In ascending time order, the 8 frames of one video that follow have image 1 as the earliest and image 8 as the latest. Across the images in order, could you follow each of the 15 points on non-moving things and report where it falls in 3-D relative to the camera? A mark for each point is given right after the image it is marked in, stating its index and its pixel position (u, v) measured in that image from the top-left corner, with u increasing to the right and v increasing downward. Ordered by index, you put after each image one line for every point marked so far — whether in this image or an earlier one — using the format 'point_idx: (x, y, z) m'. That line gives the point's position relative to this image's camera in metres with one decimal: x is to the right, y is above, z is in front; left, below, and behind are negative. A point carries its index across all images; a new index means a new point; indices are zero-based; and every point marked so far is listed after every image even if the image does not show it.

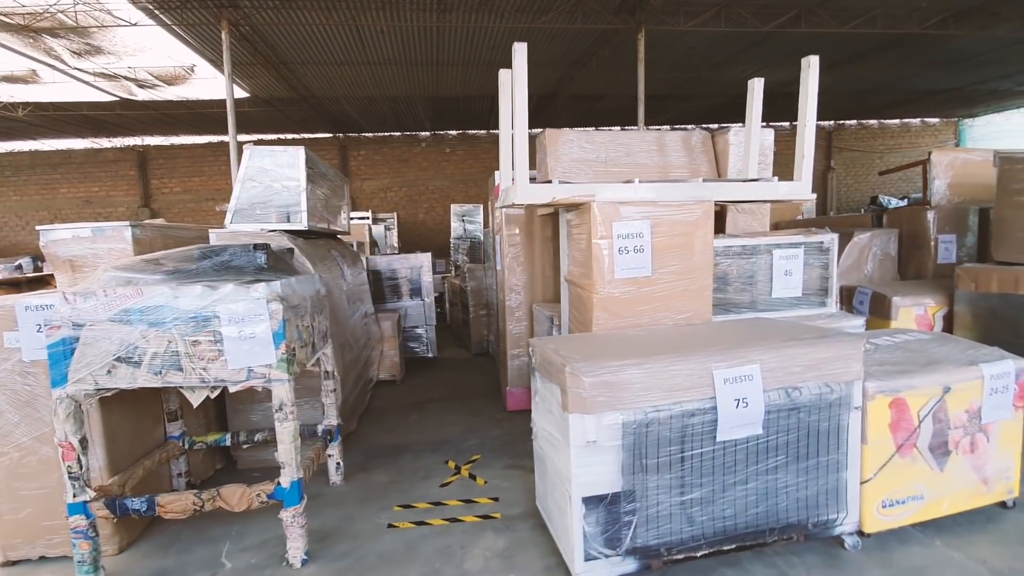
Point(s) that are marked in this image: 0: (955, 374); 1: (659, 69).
0: (+1.7, -0.3, +1.9) m
1: (+1.8, +2.7, +6.3) m
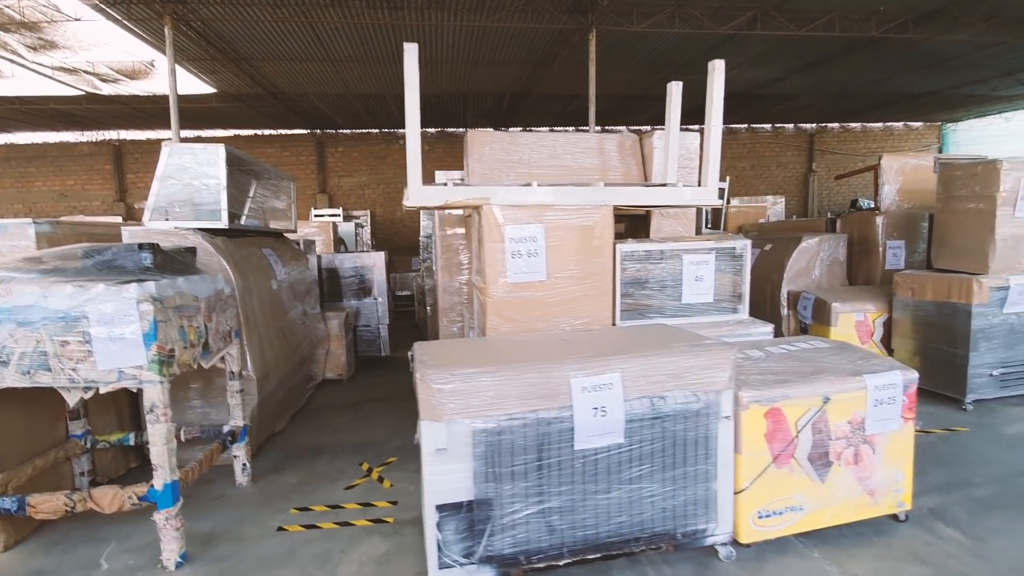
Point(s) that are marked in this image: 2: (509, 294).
0: (+1.2, -0.4, +1.9) m
1: (+1.4, +2.7, +6.2) m
2: (0.0, 0.0, +2.2) m
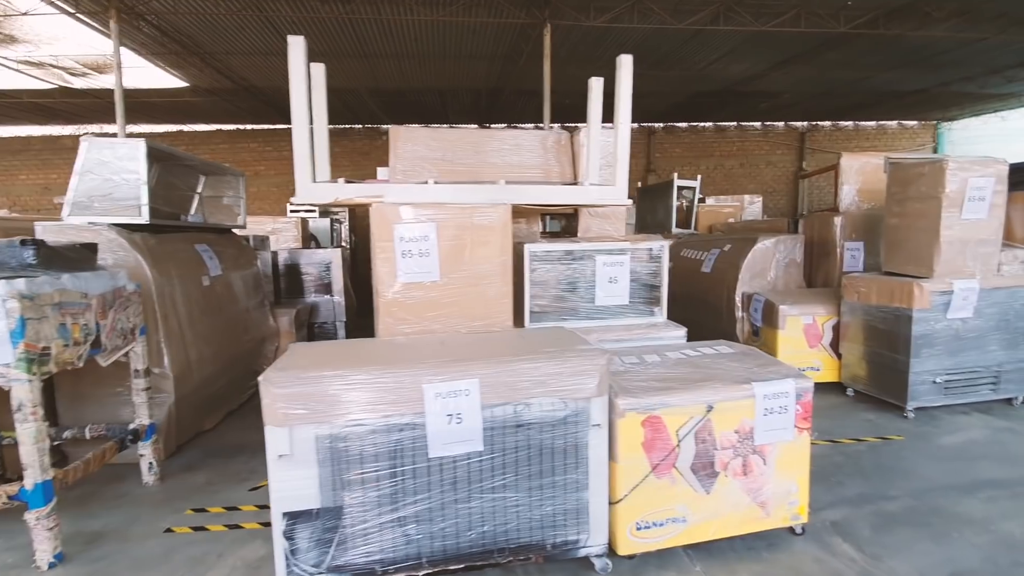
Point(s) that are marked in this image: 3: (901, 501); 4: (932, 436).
0: (+0.8, -0.4, +1.8) m
1: (+1.0, +2.7, +6.1) m
2: (-0.5, 0.0, +2.1) m
3: (+1.7, -0.9, +2.2) m
4: (+2.4, -0.8, +2.9) m
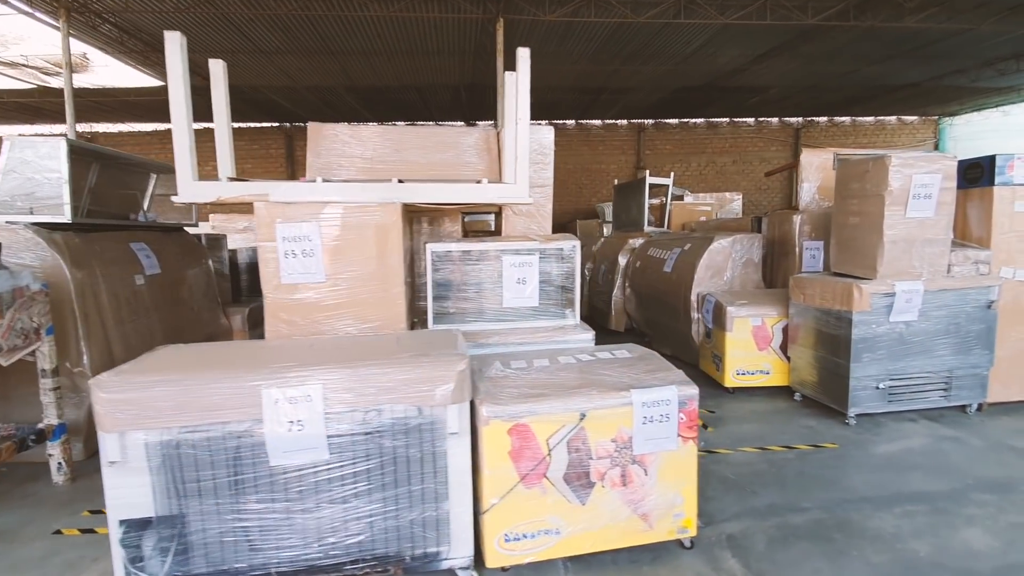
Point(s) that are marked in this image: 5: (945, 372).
0: (+0.3, -0.4, +1.8) m
1: (+0.7, +2.7, +6.0) m
2: (-0.9, 0.0, +2.1) m
3: (+1.3, -1.0, +2.1) m
4: (+1.9, -0.9, +2.8) m
5: (+2.6, -0.5, +3.0) m
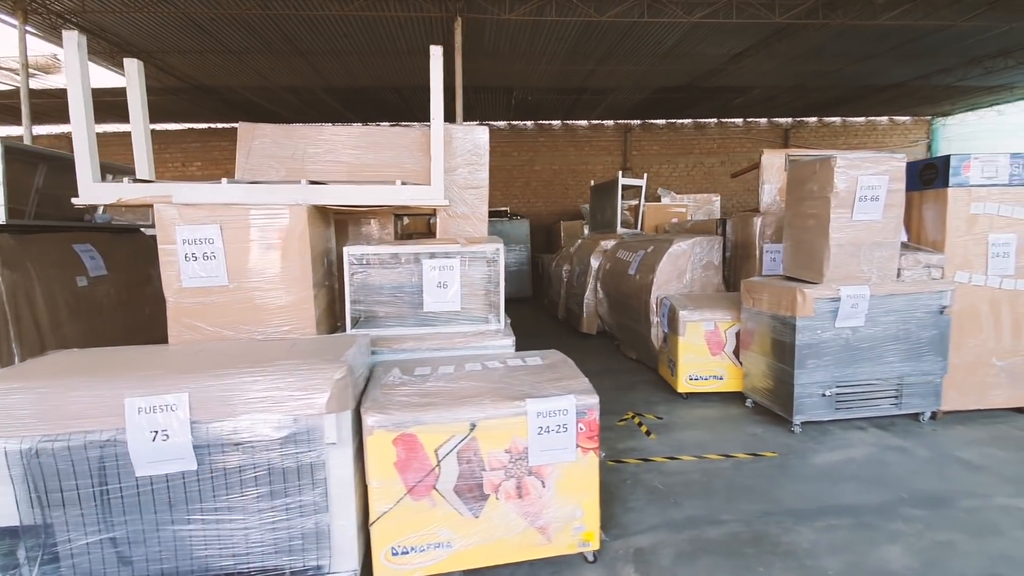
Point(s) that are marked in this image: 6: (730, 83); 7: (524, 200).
0: (-0.1, -0.4, +1.7) m
1: (+0.4, +2.7, +6.0) m
2: (-1.3, 0.0, +2.0) m
3: (+0.9, -1.0, +2.1) m
4: (+1.6, -0.9, +2.7) m
5: (+2.2, -0.5, +2.9) m
6: (+3.1, +2.9, +7.1) m
7: (+0.2, +1.7, +9.7) m
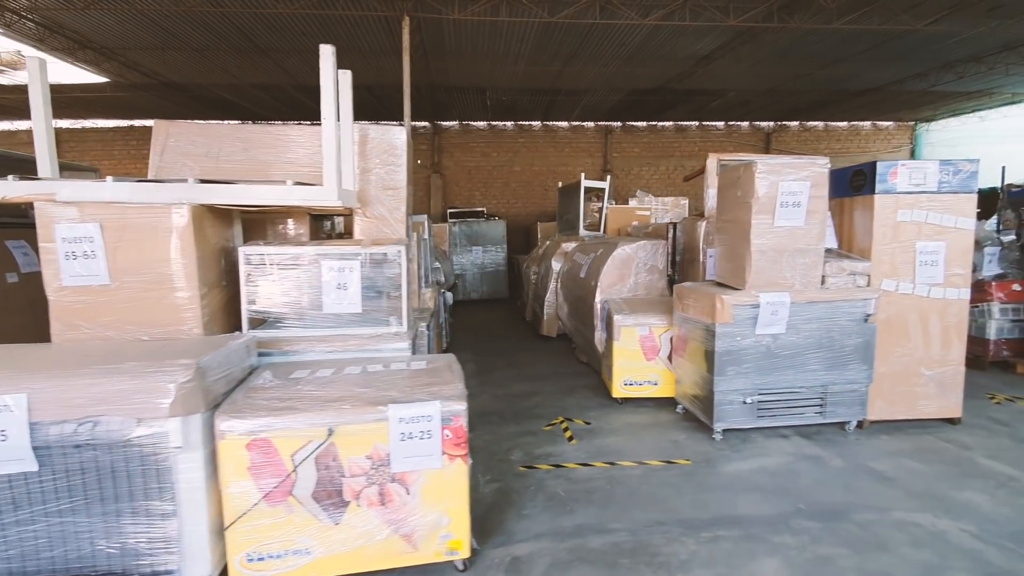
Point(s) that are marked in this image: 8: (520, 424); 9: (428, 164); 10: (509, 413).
0: (-0.6, -0.4, +1.7) m
1: (0.0, +2.7, +5.9) m
2: (-1.8, 0.0, +2.0) m
3: (+0.4, -1.0, +2.0) m
4: (+1.1, -0.9, +2.7) m
5: (+1.8, -0.6, +2.9) m
6: (+2.7, +2.9, +7.1) m
7: (-0.2, +1.7, +9.7) m
8: (0.0, -0.9, +3.2) m
9: (-1.6, +2.4, +9.5) m
10: (0.0, -0.9, +3.4) m
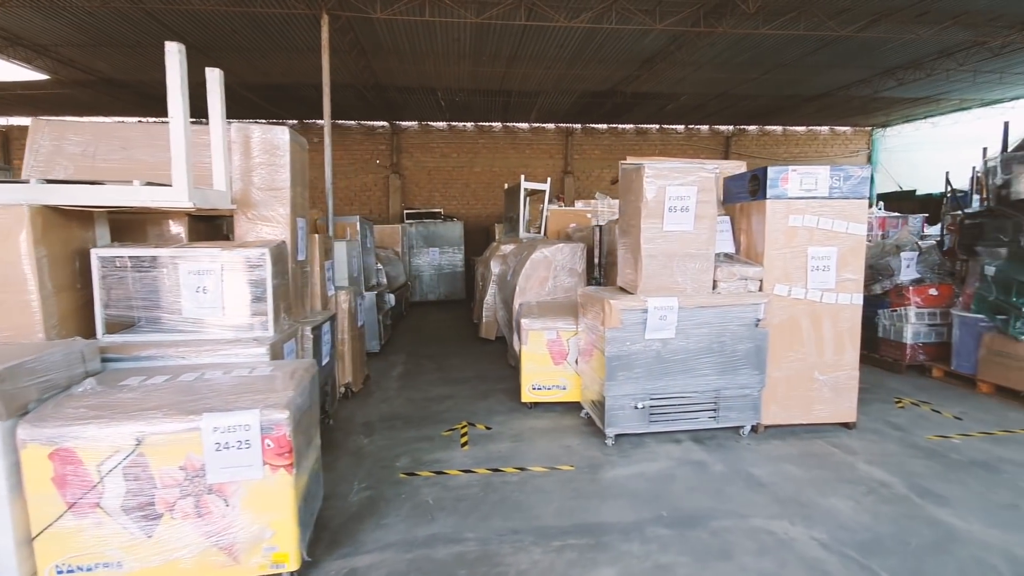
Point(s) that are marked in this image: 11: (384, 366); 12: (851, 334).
0: (-1.2, -0.4, +1.6) m
1: (-0.7, +2.7, +5.9) m
2: (-2.4, -0.1, +1.9) m
3: (-0.2, -1.0, +2.0) m
4: (+0.5, -0.9, +2.6) m
5: (+1.1, -0.6, +2.9) m
6: (+2.0, +2.8, +7.1) m
7: (-0.9, +1.6, +9.6) m
8: (-0.6, -0.9, +3.2) m
9: (-2.3, +2.3, +9.4) m
10: (-0.7, -0.9, +3.4) m
11: (-1.2, -0.7, +4.7) m
12: (+2.0, -0.3, +3.0) m
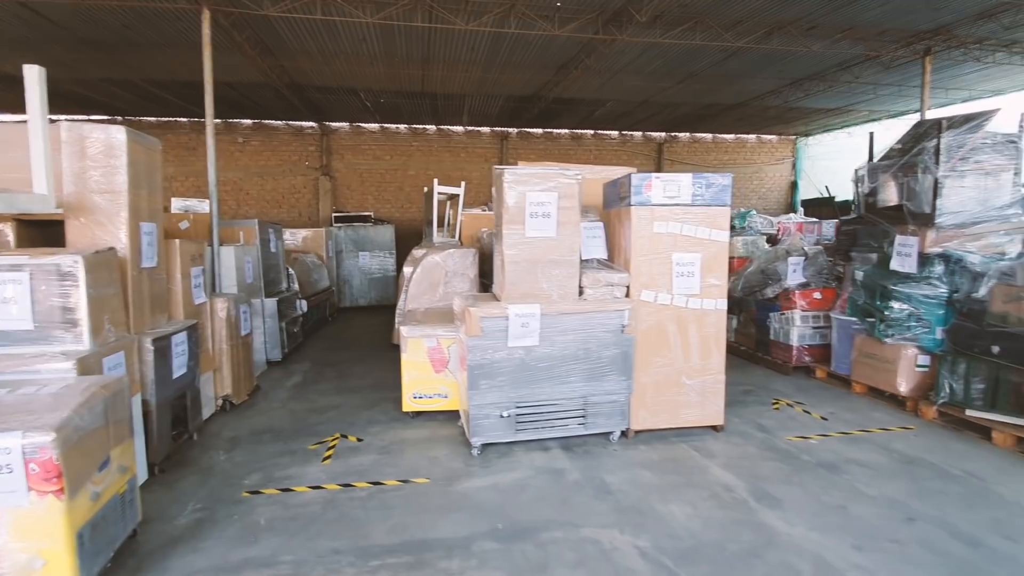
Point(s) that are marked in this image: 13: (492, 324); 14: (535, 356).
0: (-1.8, -0.5, +1.5) m
1: (-1.7, +2.6, +5.8) m
2: (-3.1, -0.1, +1.7) m
3: (-0.9, -1.1, +1.9) m
4: (-0.3, -1.0, +2.6) m
5: (+0.4, -0.6, +2.9) m
6: (+0.9, +2.8, +7.2) m
7: (-2.2, +1.6, +9.5) m
8: (-1.4, -0.9, +3.0) m
9: (-3.5, +2.2, +9.2) m
10: (-1.4, -0.9, +3.2) m
11: (-2.1, -0.8, +4.6) m
12: (+1.2, -0.3, +3.0) m
13: (-0.1, -0.2, +2.7) m
14: (+0.1, -0.4, +2.8) m
